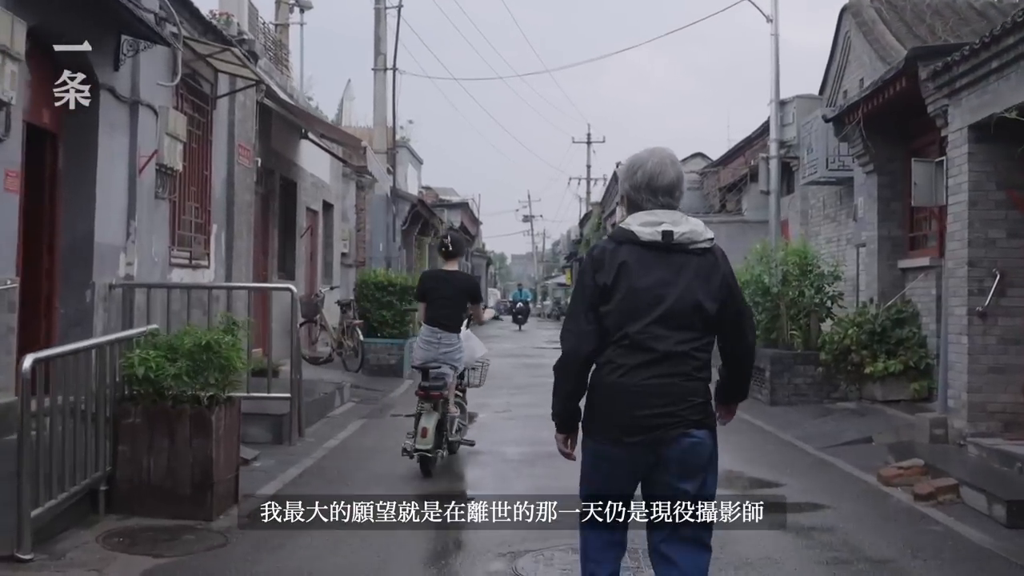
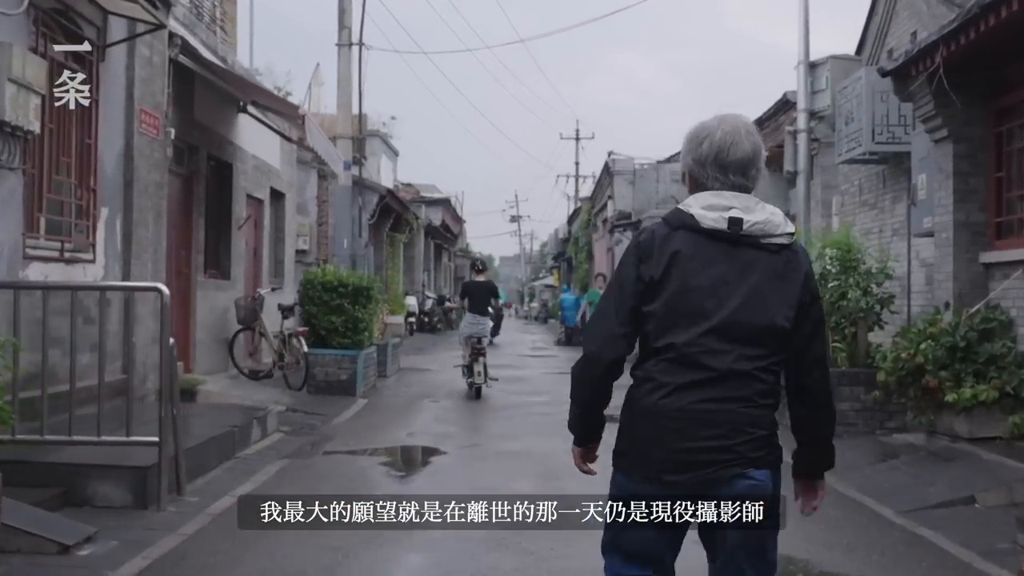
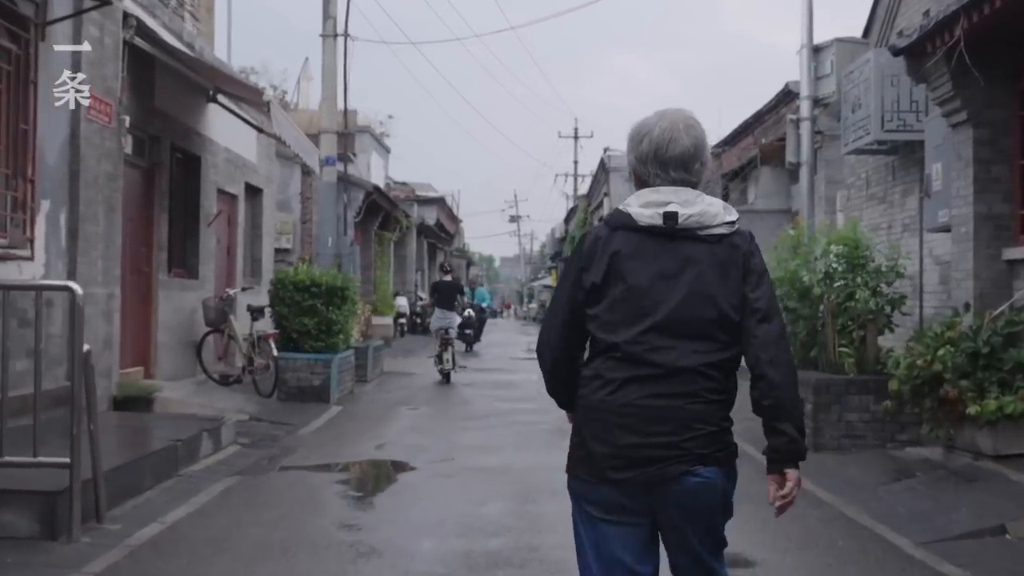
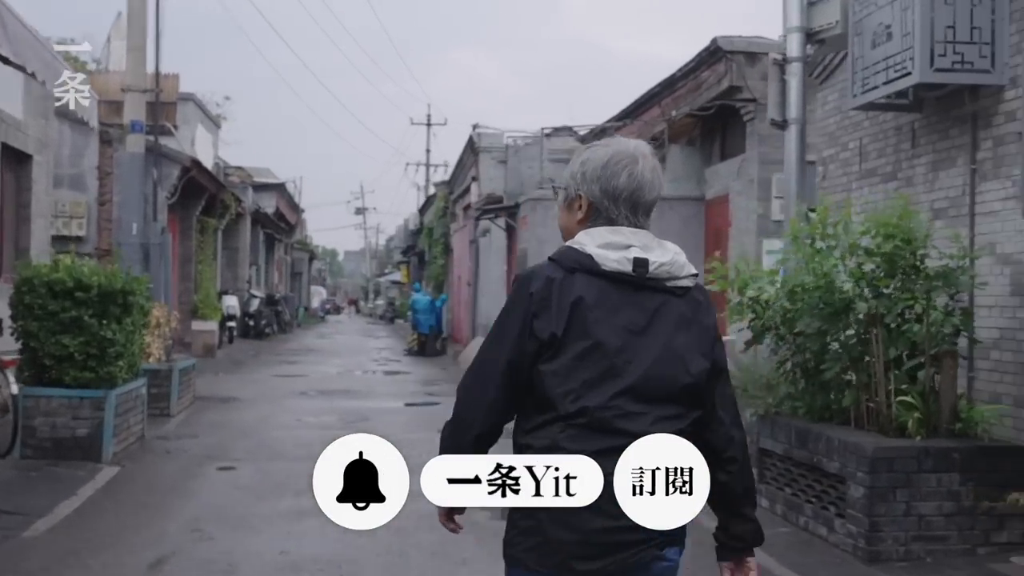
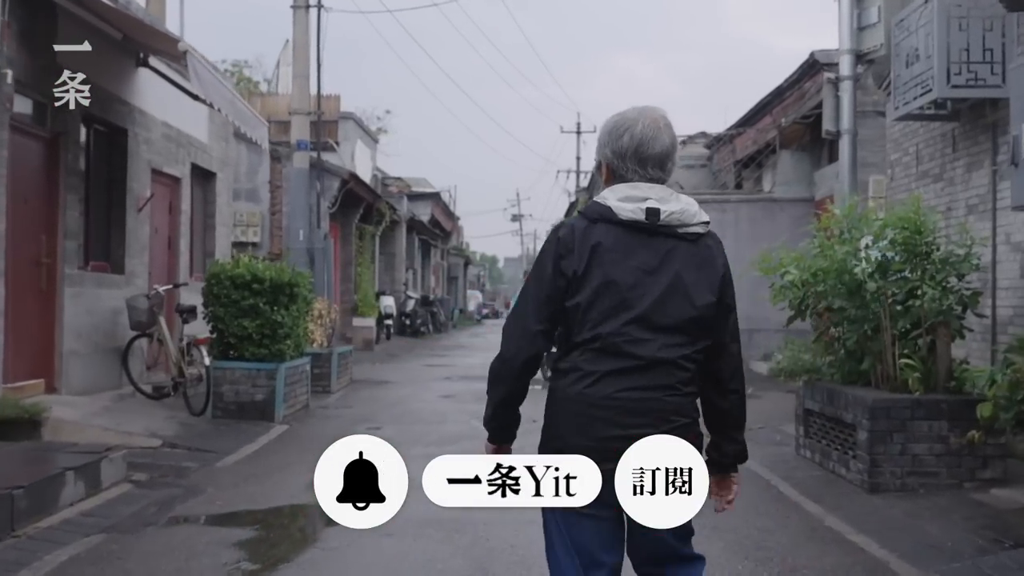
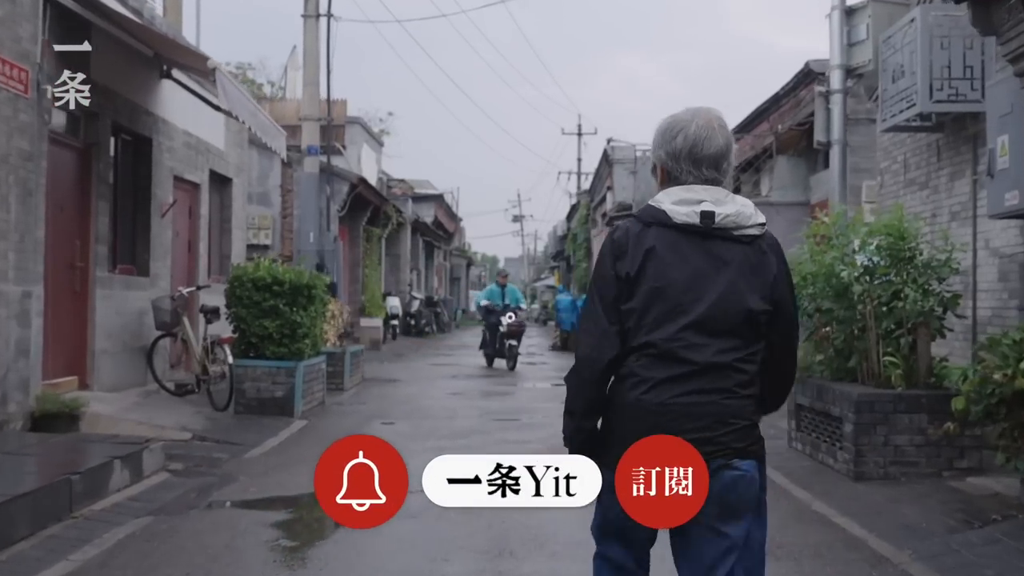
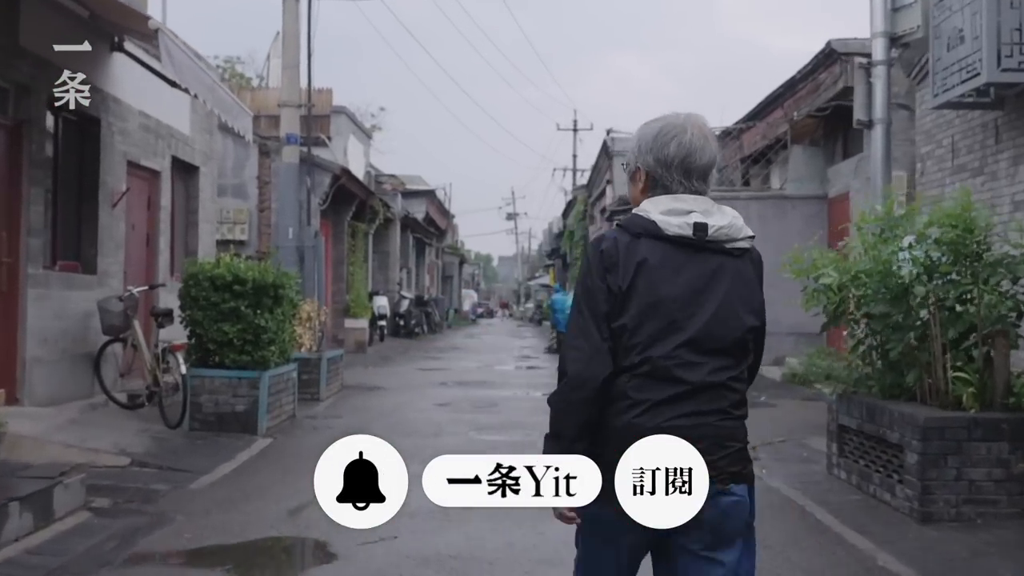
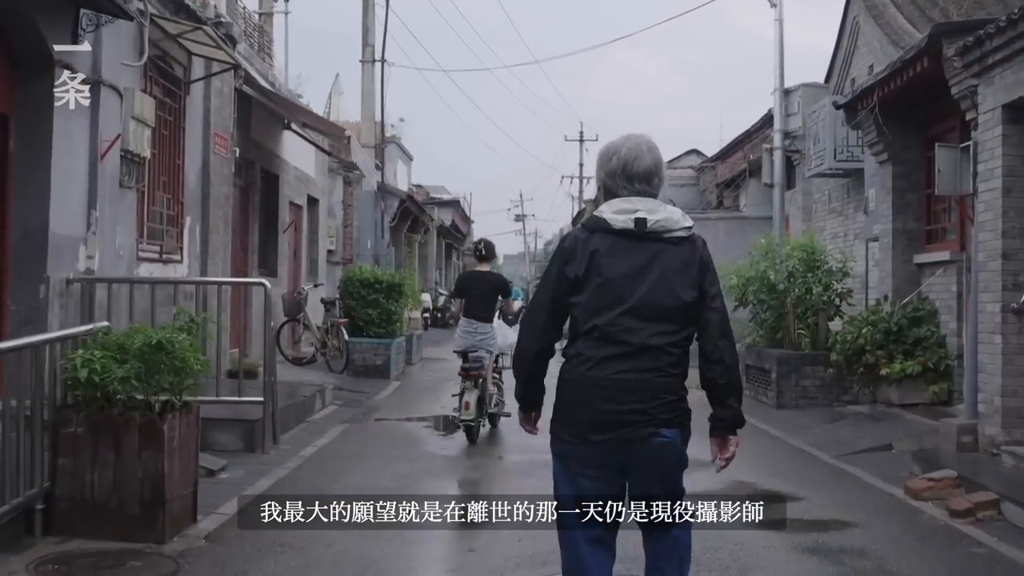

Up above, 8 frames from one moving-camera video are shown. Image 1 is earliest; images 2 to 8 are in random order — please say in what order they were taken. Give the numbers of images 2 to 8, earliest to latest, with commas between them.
8, 2, 3, 6, 5, 7, 4
